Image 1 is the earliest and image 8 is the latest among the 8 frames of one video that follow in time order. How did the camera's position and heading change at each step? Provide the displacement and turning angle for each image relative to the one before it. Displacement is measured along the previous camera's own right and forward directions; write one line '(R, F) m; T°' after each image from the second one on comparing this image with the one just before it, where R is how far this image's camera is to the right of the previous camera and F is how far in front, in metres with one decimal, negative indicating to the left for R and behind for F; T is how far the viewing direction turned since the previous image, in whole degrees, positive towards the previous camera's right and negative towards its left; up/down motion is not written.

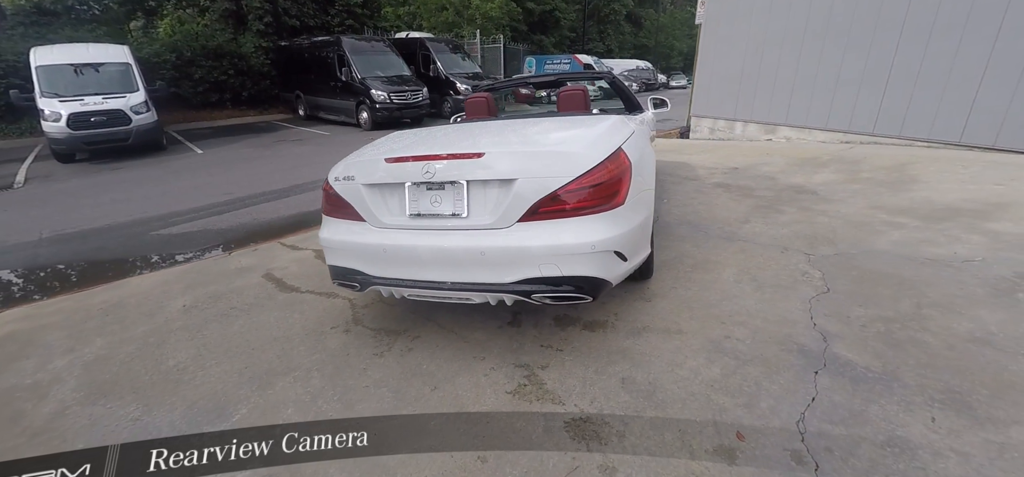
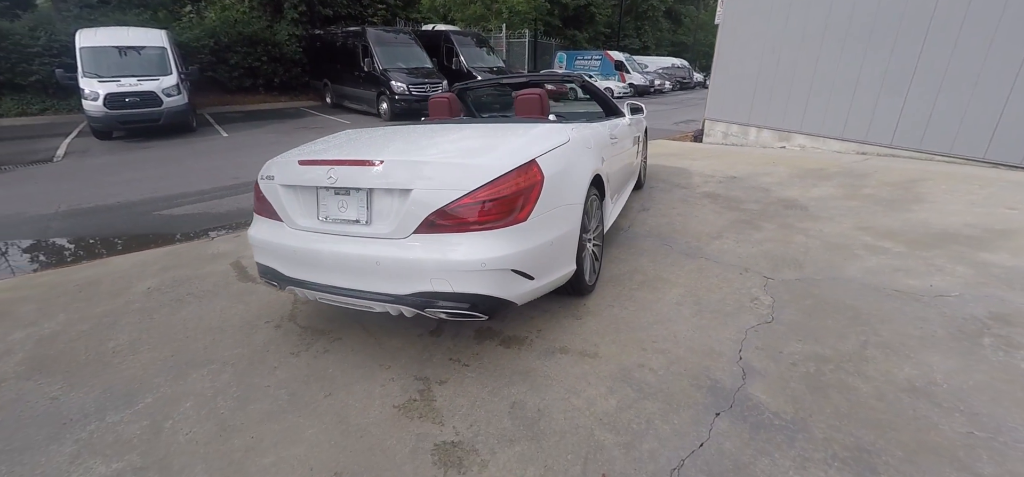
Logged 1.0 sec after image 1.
(+0.7, +0.1) m; -5°
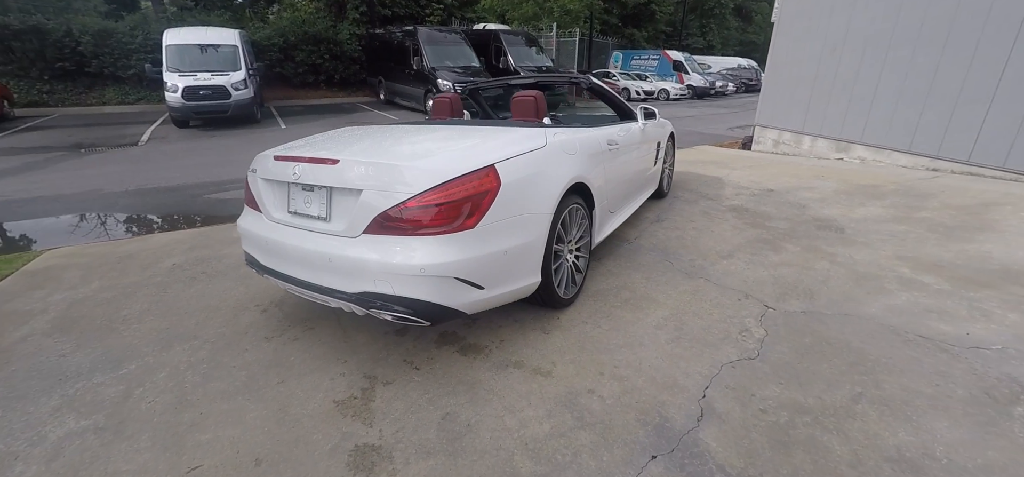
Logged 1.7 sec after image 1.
(+0.6, +0.1) m; -8°
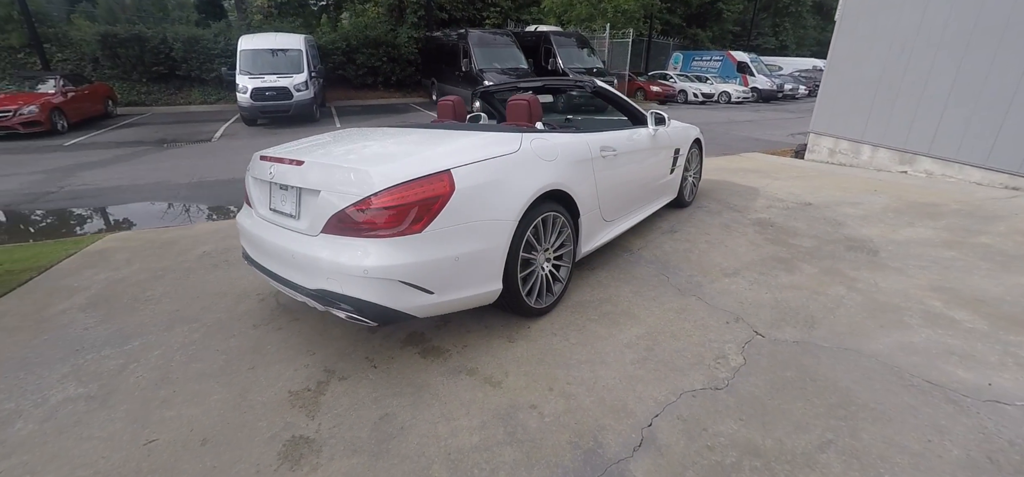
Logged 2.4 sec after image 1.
(+0.5, +0.1) m; -8°
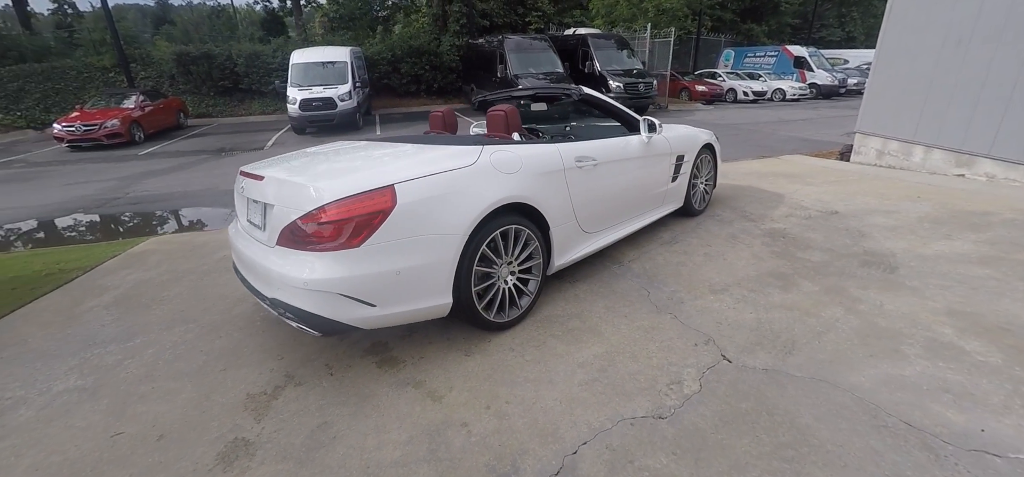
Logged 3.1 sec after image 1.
(+0.6, +0.1) m; -7°
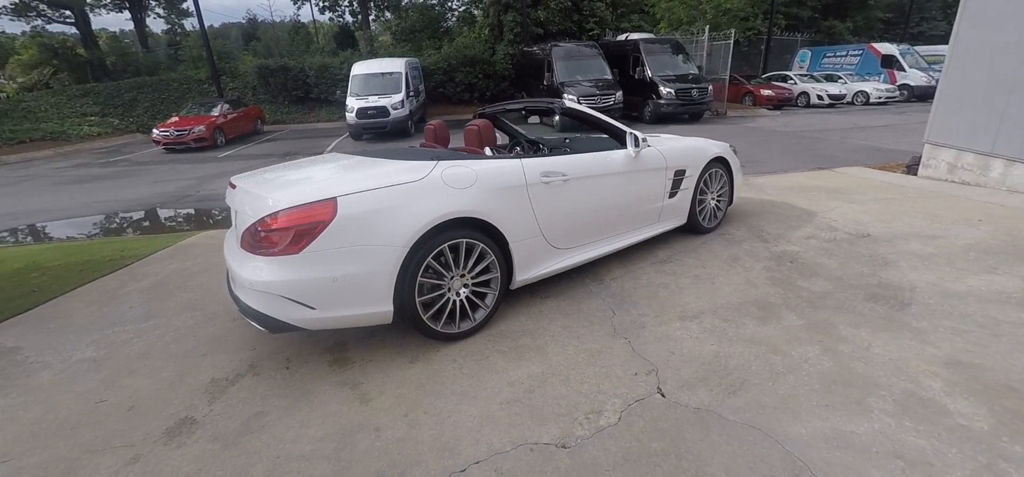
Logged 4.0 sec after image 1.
(+0.7, +0.1) m; -9°
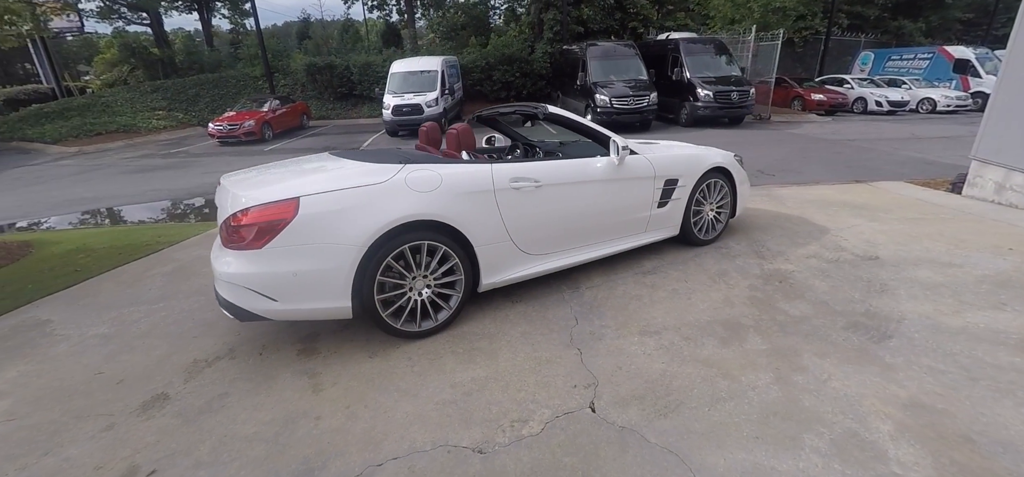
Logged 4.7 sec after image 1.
(+0.5, 0.0) m; -6°
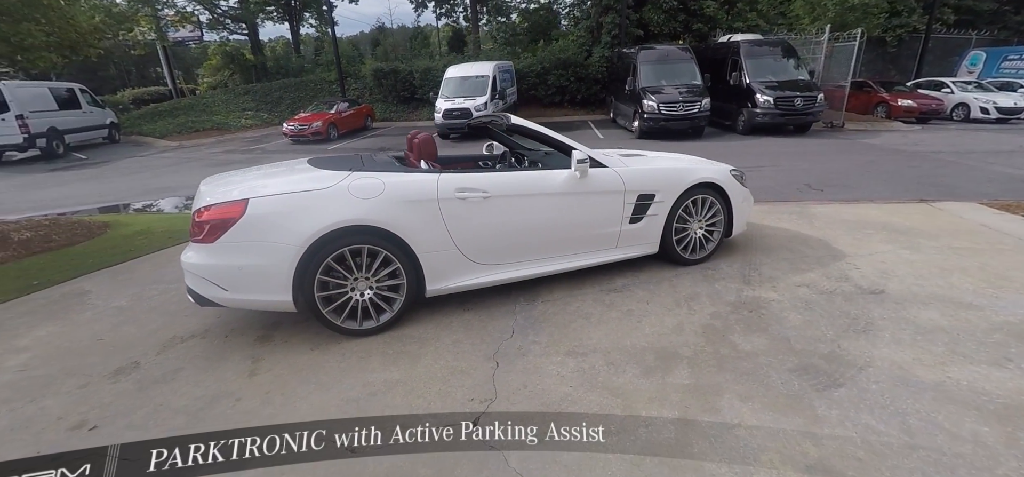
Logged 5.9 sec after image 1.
(+0.8, +0.1) m; -9°
